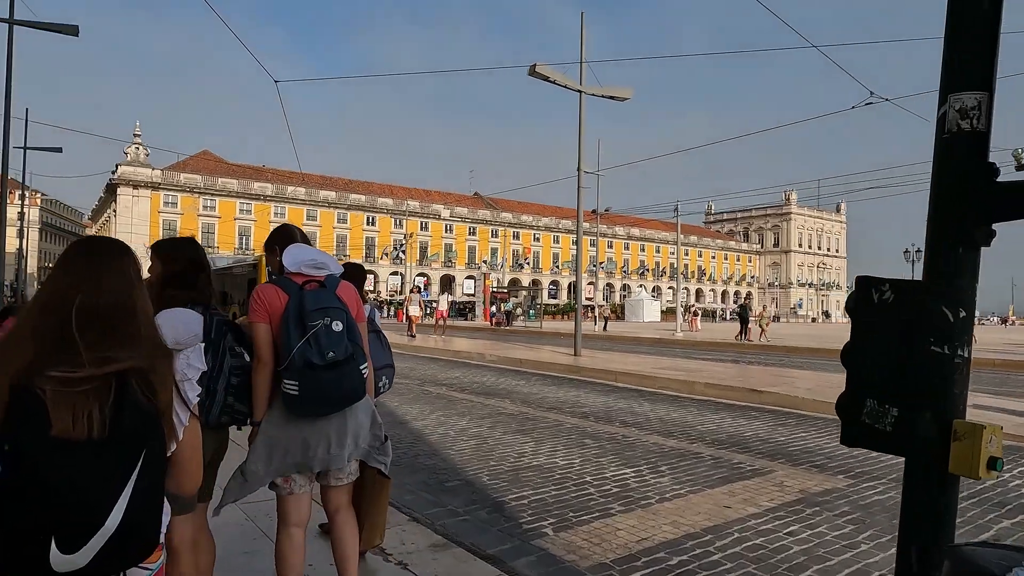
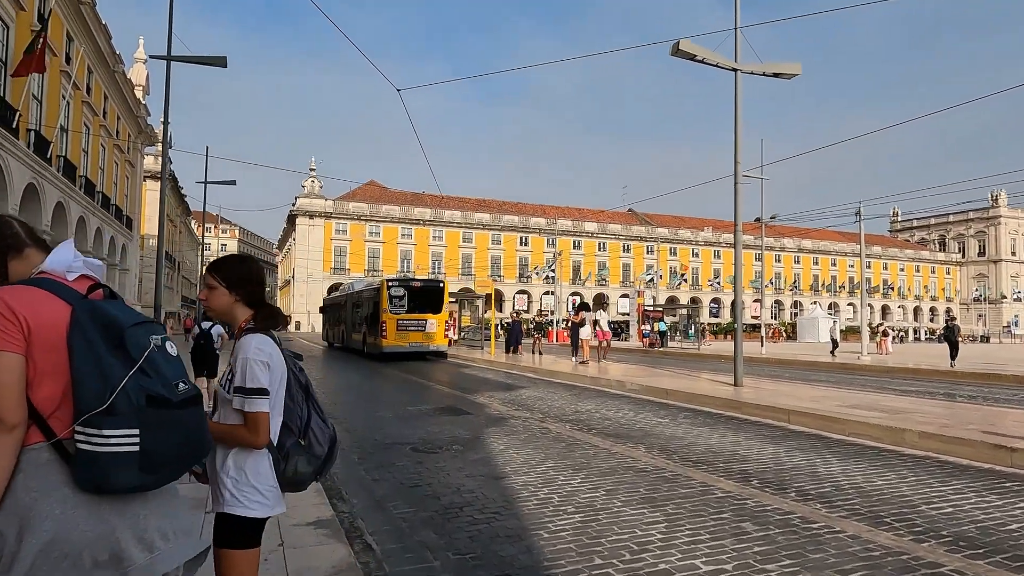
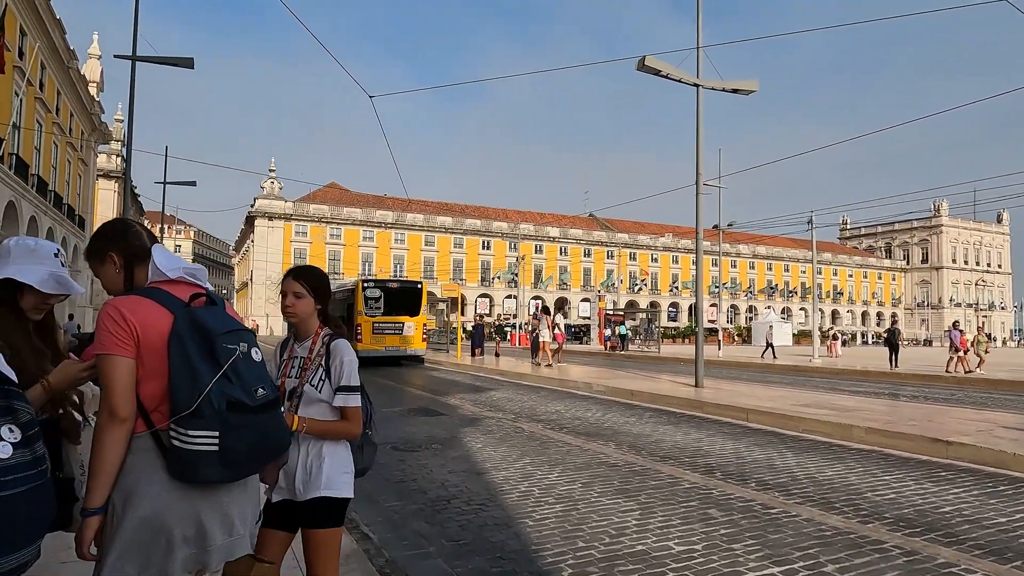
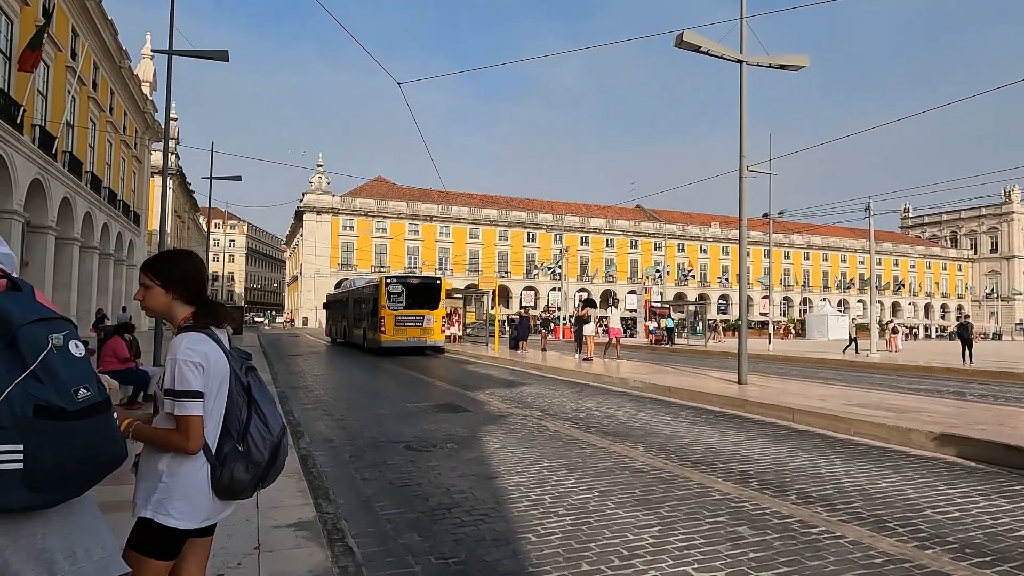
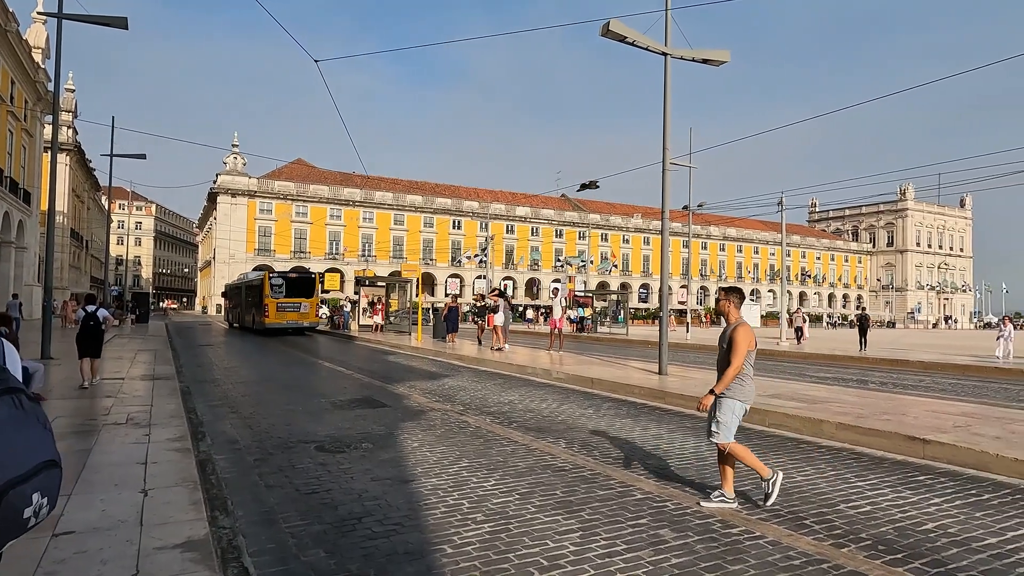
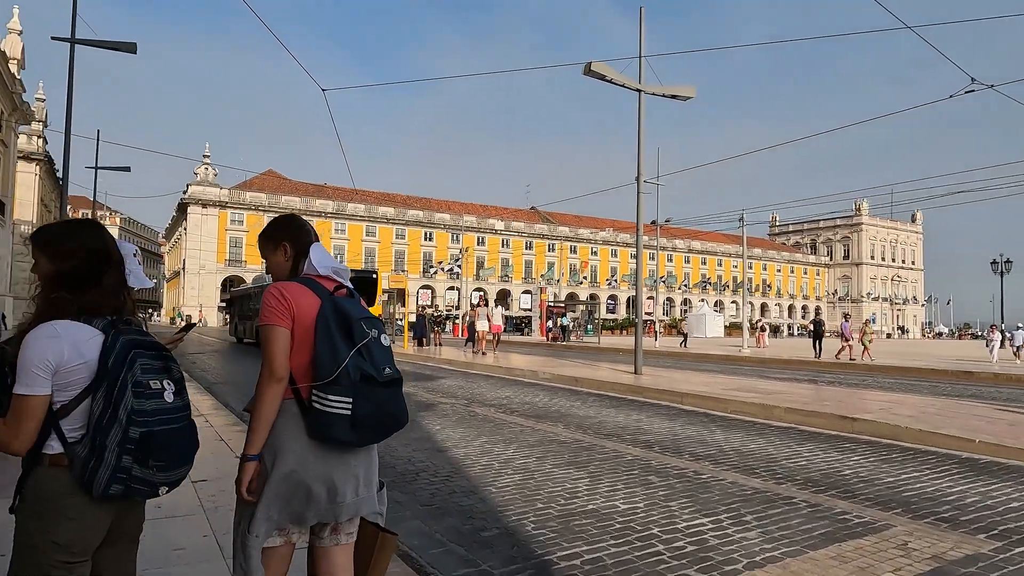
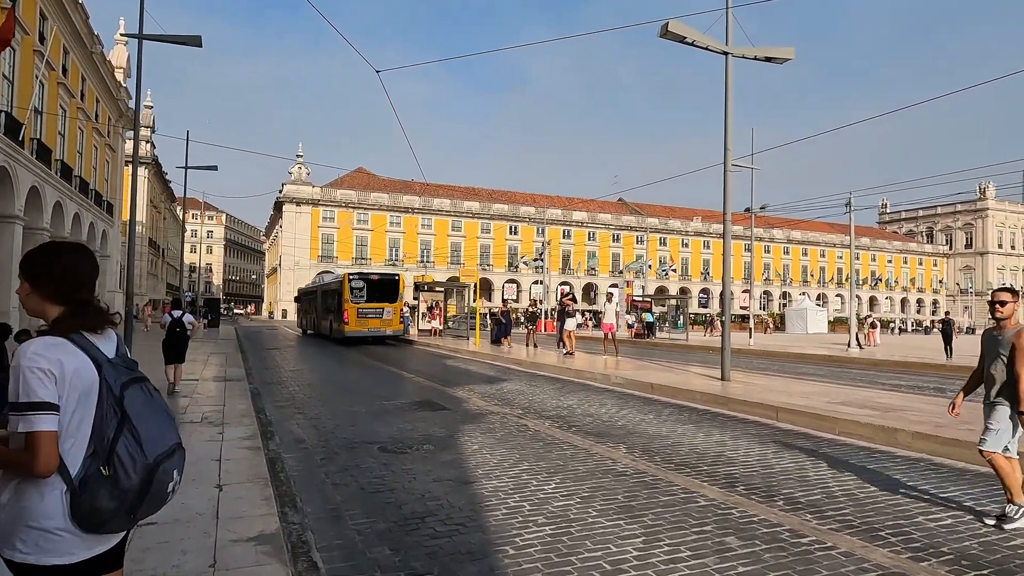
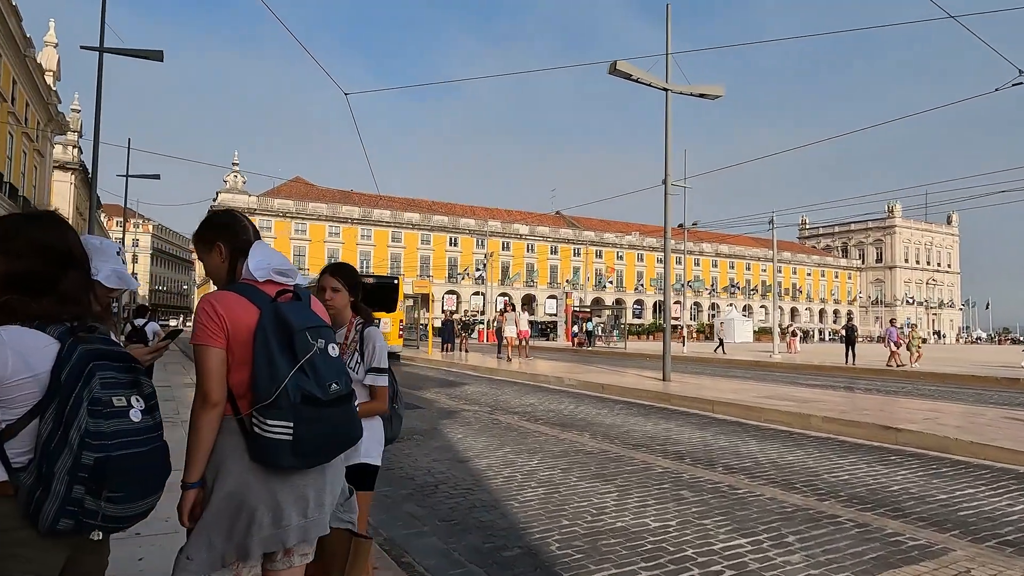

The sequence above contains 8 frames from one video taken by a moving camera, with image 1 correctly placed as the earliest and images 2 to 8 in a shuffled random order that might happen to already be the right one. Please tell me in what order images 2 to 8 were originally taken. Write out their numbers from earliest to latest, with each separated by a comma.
6, 8, 3, 2, 4, 7, 5
